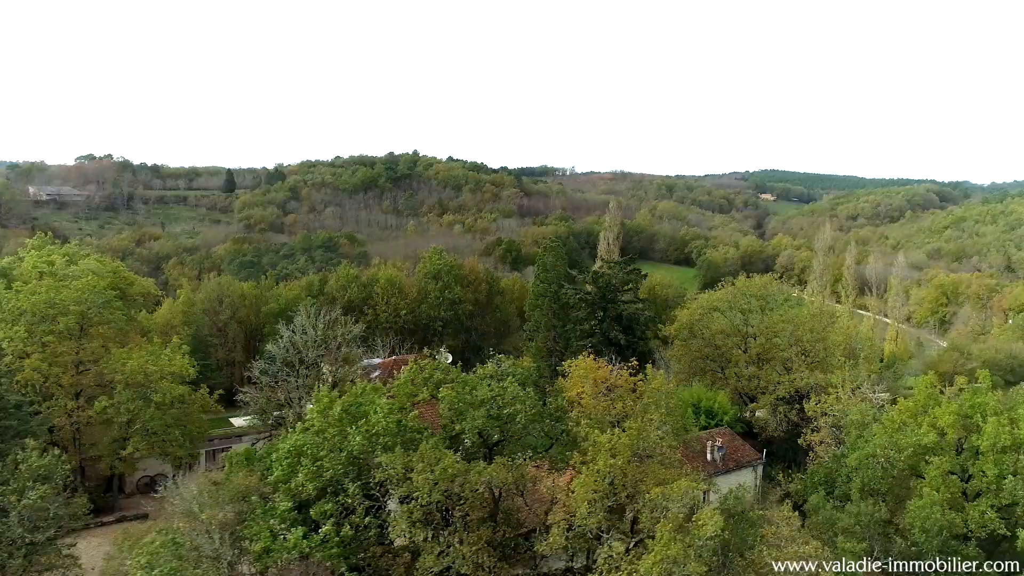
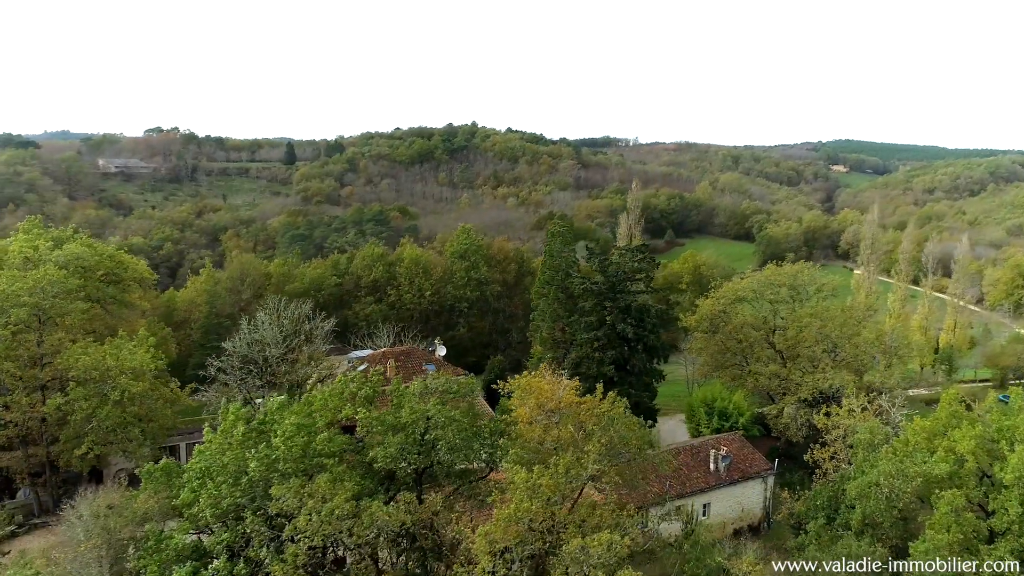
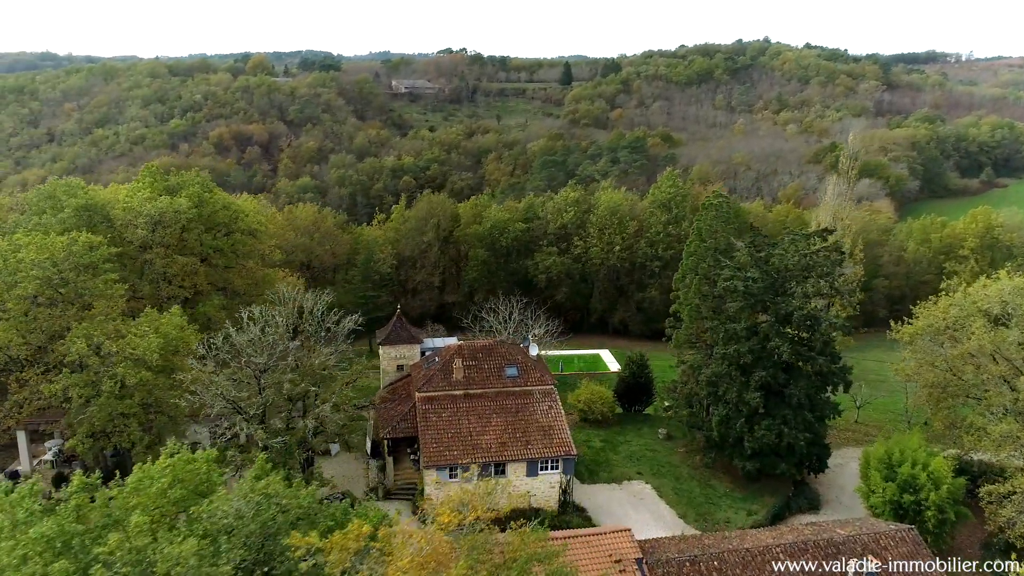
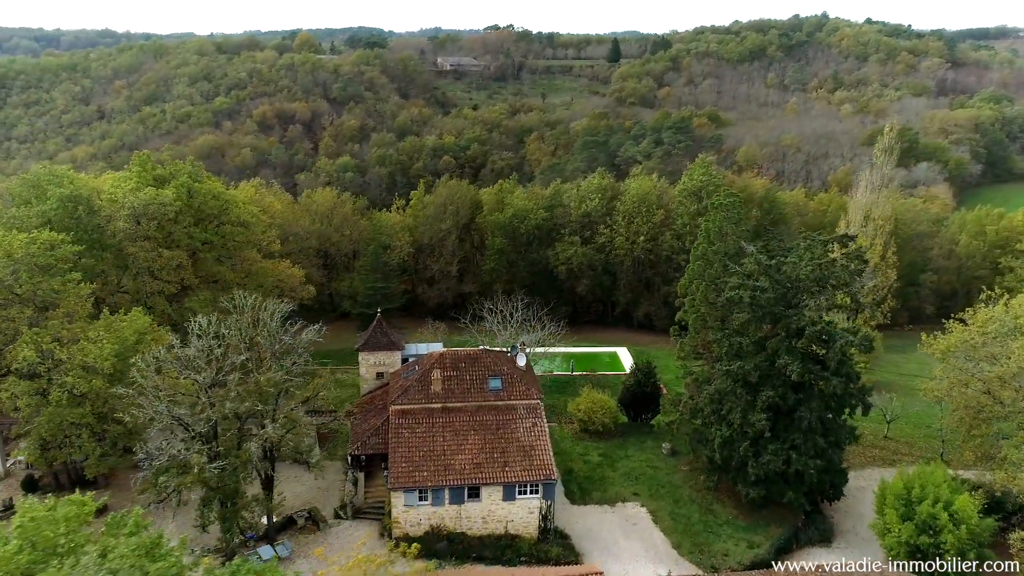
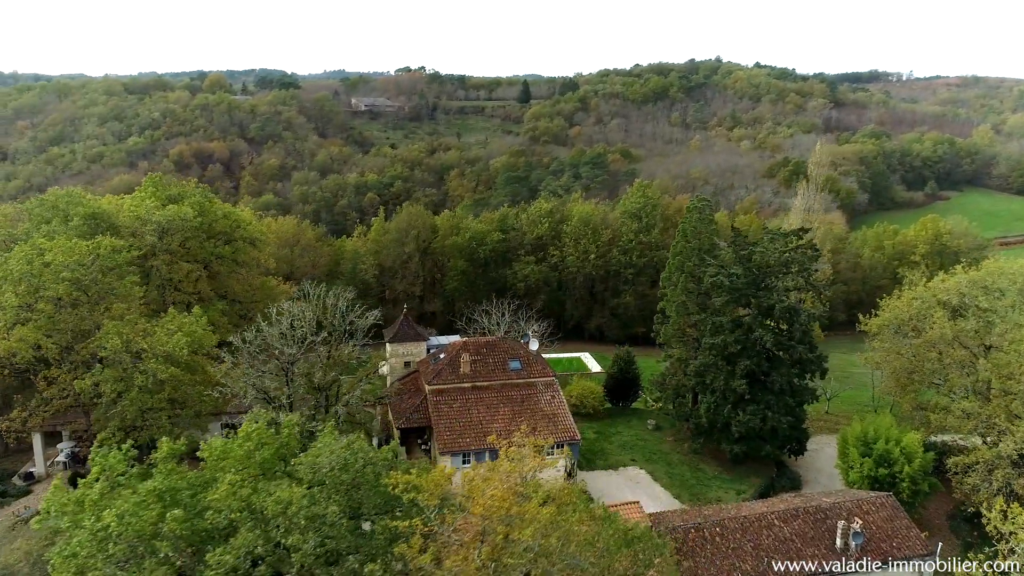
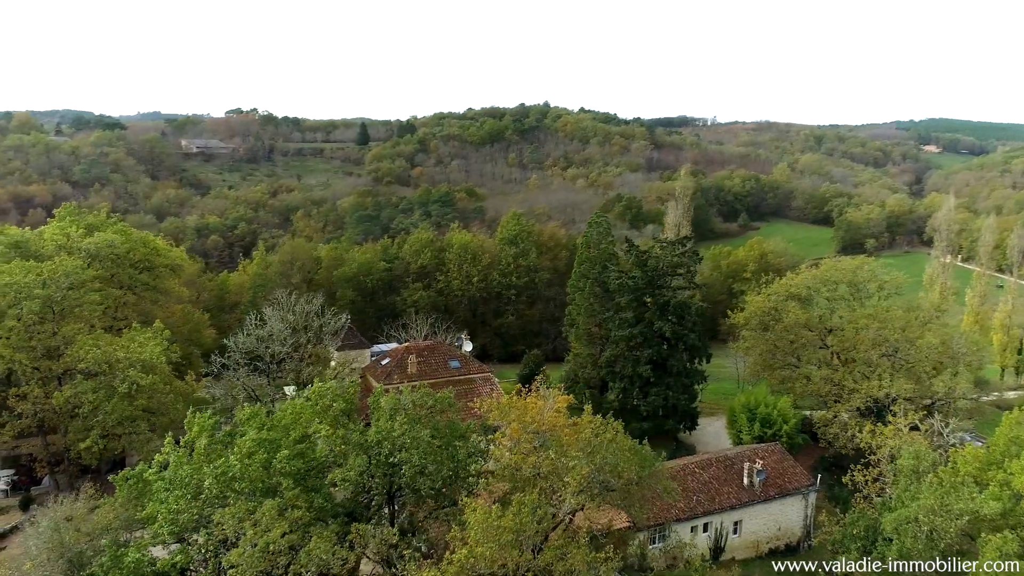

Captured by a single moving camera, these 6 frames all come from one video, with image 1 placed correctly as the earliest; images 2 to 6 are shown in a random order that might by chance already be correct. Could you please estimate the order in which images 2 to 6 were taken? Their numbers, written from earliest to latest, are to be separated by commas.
2, 6, 5, 3, 4
